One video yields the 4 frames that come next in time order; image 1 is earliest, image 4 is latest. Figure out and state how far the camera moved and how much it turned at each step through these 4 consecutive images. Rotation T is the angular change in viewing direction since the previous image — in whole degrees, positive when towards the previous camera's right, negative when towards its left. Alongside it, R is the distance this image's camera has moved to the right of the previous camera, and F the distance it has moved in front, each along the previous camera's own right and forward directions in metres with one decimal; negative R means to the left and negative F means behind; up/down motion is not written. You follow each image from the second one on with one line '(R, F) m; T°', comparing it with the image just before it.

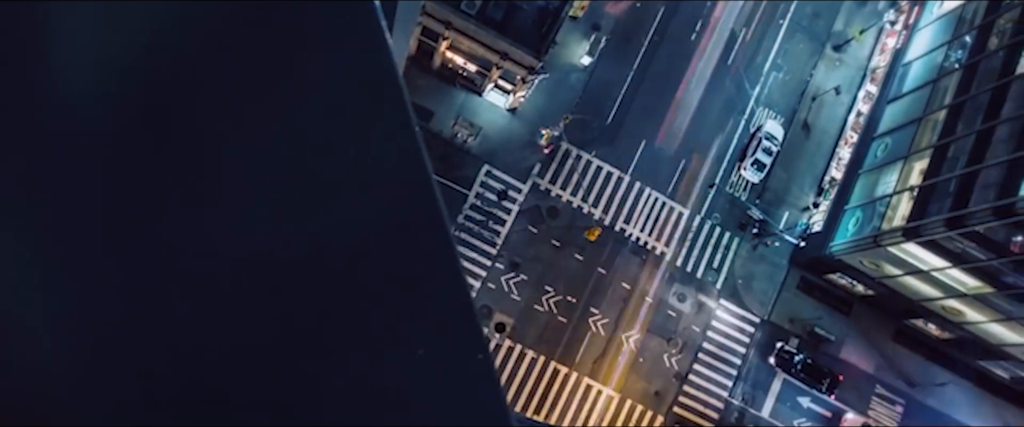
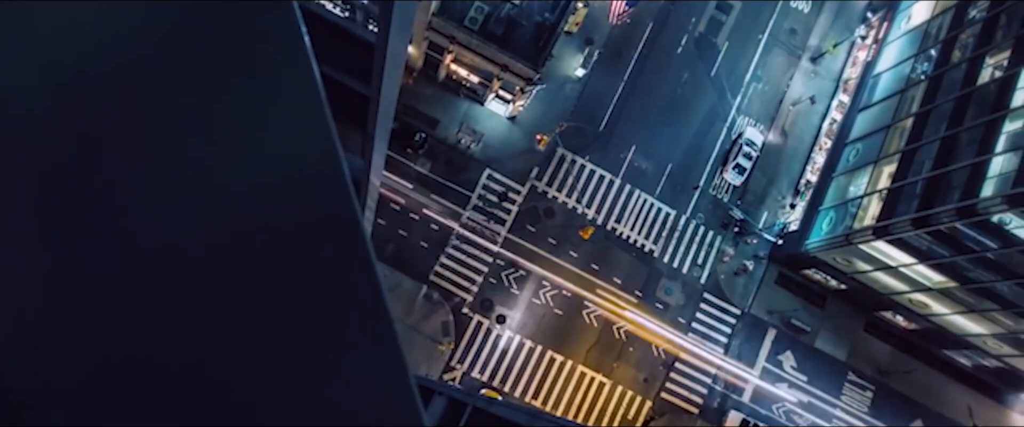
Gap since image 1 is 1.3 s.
(-0.1, -2.8) m; 0°
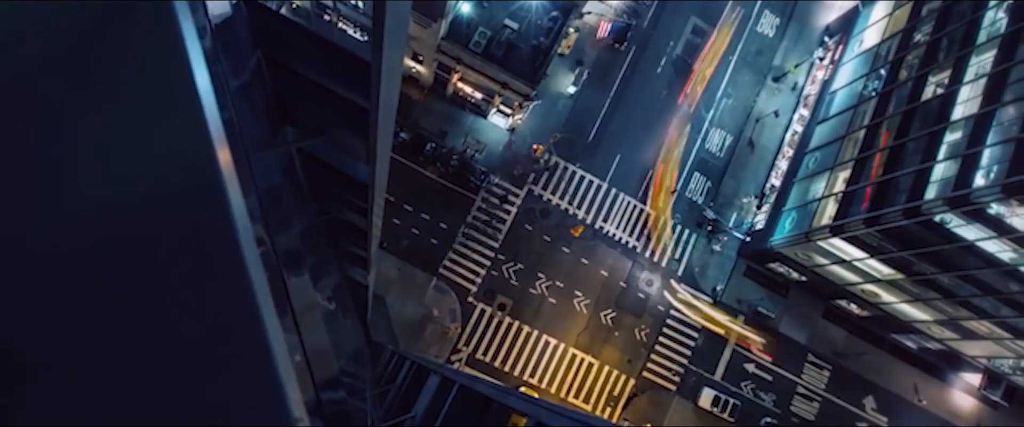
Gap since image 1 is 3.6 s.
(-0.3, -5.0) m; 0°
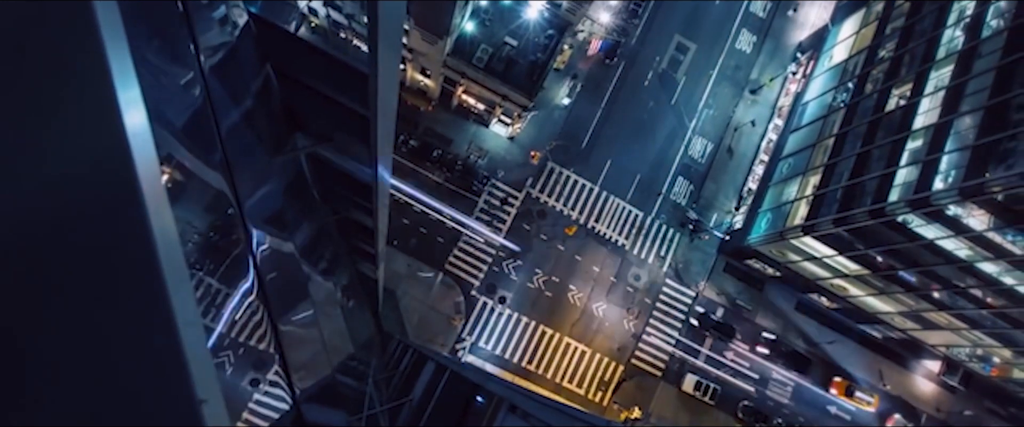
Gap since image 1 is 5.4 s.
(-0.2, -4.0) m; 0°
